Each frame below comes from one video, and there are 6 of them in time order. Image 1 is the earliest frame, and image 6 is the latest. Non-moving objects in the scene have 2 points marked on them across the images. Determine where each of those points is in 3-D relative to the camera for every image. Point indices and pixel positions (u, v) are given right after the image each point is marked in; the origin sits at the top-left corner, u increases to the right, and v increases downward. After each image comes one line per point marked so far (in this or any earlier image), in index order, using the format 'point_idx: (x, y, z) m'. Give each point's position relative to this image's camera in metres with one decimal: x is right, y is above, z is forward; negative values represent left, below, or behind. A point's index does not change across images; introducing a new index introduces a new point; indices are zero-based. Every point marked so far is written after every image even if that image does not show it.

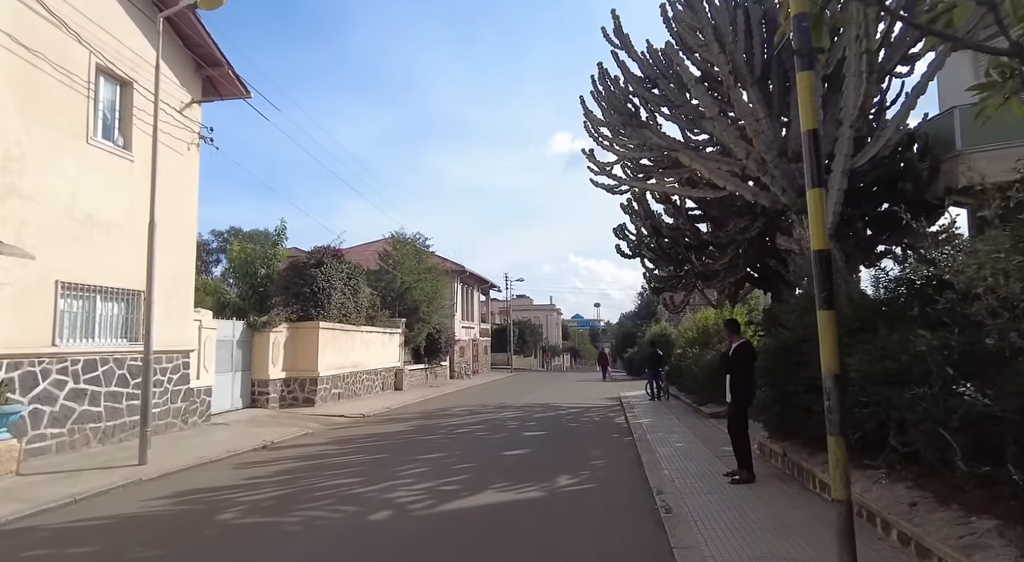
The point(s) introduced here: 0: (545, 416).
0: (+0.8, -3.4, +15.4) m
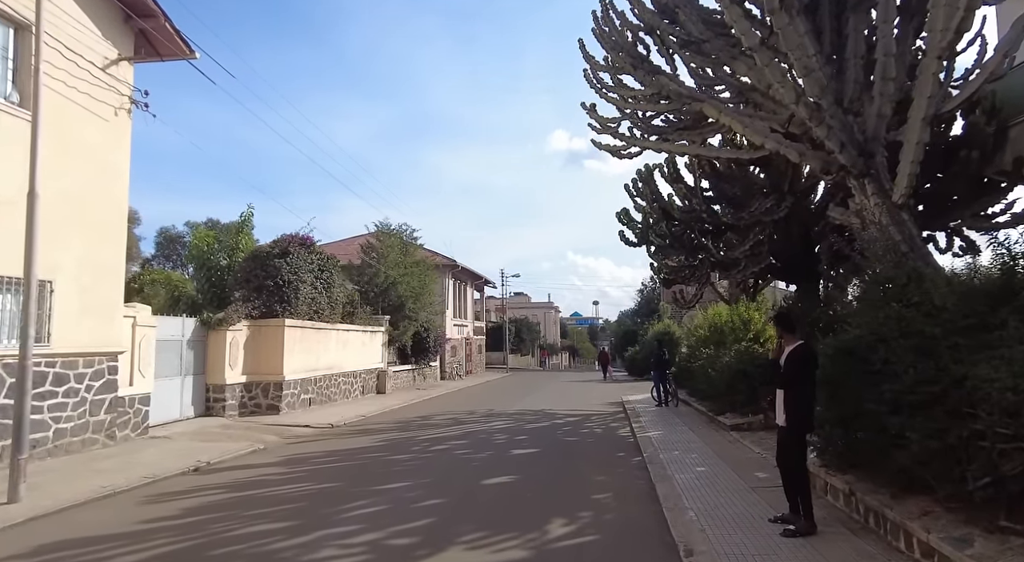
0: (+0.5, -3.2, +13.5) m
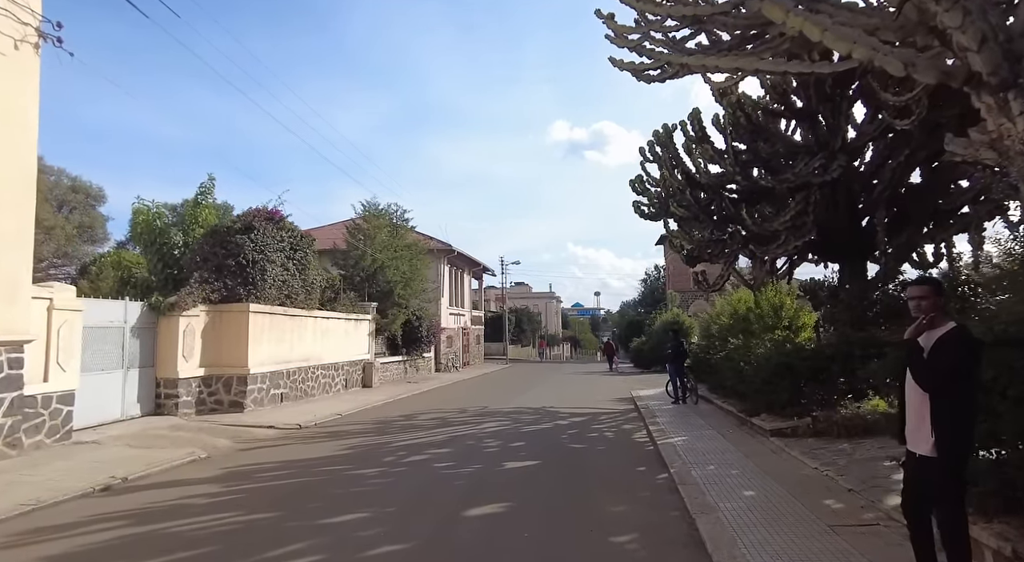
0: (+0.5, -2.8, +11.5) m
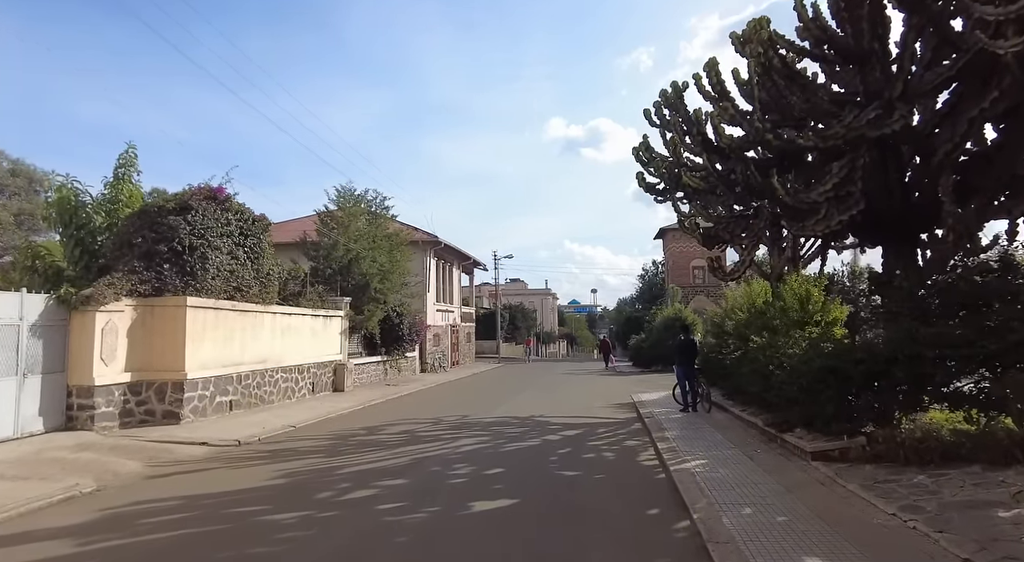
0: (+0.1, -2.6, +9.5) m
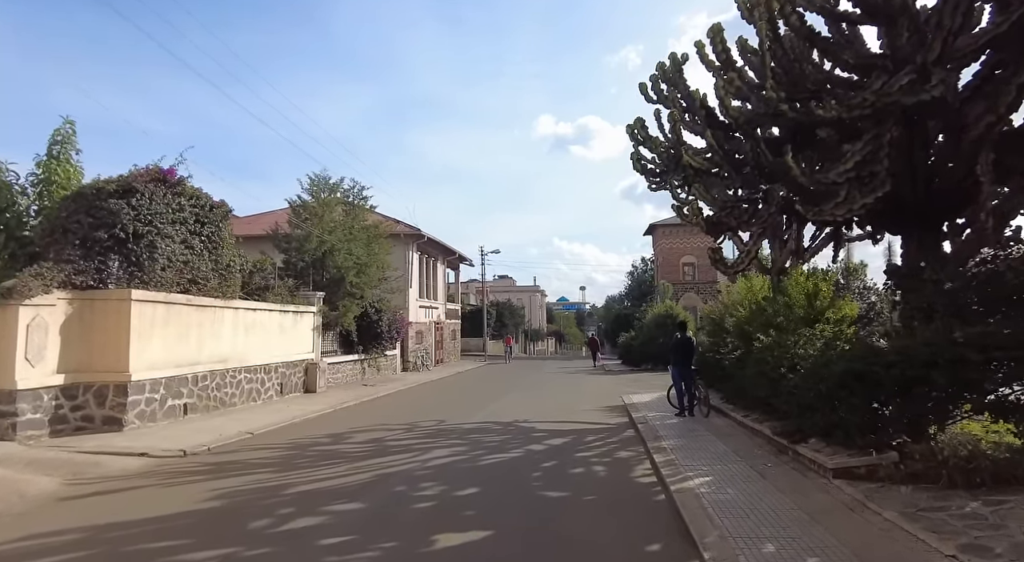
0: (-0.2, -2.4, +8.4) m
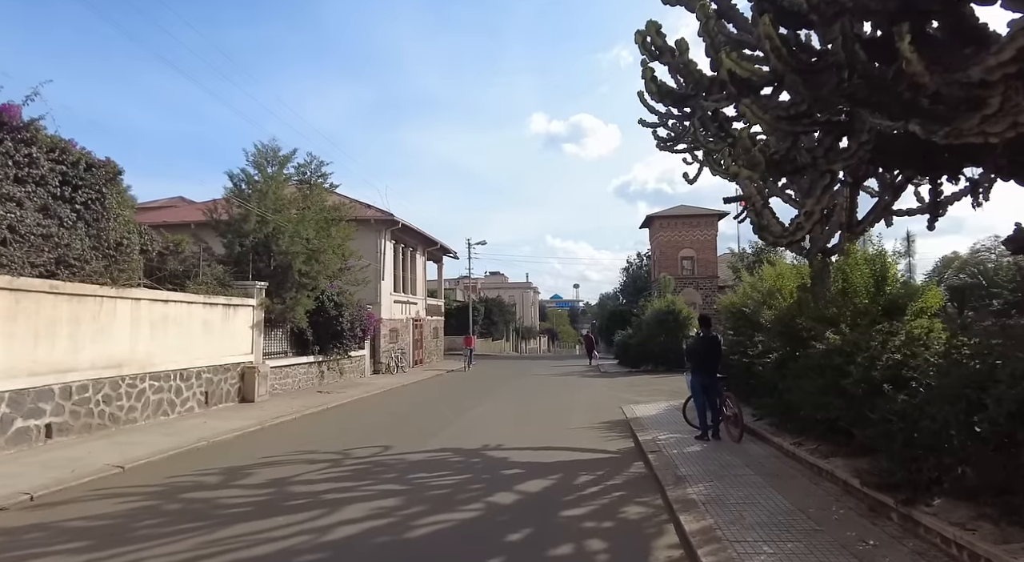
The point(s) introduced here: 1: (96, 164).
0: (-0.6, -2.2, +5.4) m
1: (-6.8, +1.9, +10.1) m
